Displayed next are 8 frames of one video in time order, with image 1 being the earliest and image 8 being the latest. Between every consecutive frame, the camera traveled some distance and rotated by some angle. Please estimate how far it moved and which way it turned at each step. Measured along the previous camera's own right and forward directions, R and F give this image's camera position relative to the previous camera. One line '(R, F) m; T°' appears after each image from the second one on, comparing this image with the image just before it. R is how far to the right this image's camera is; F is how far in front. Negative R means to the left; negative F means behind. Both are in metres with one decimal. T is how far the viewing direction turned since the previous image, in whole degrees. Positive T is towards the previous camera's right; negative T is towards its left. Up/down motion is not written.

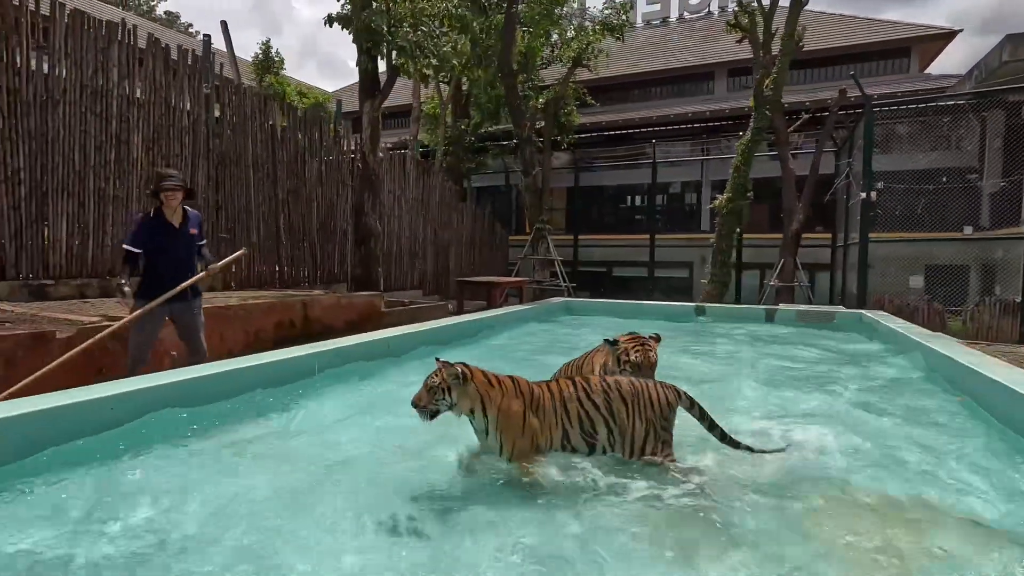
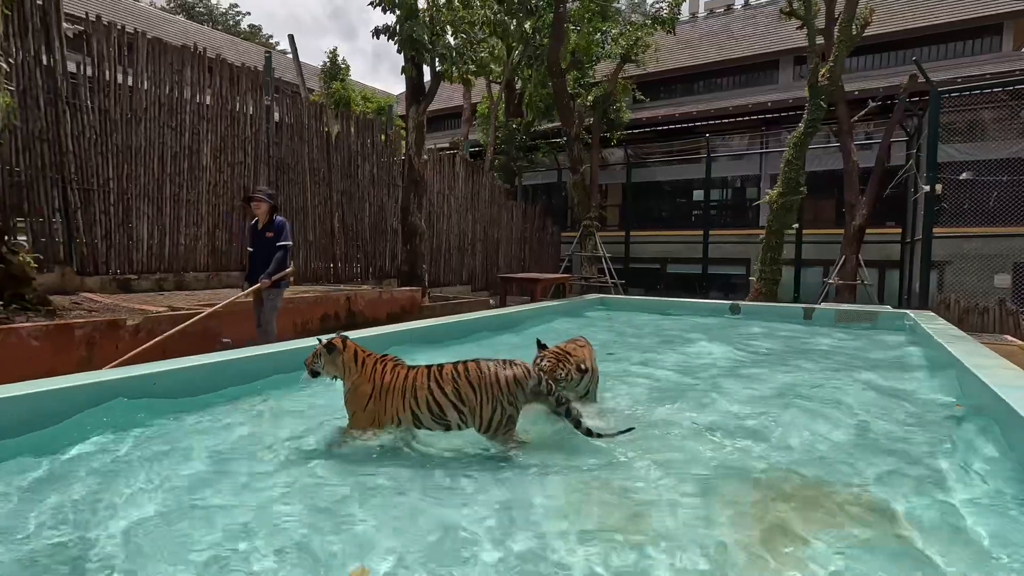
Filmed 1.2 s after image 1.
(+0.5, -0.2) m; -7°
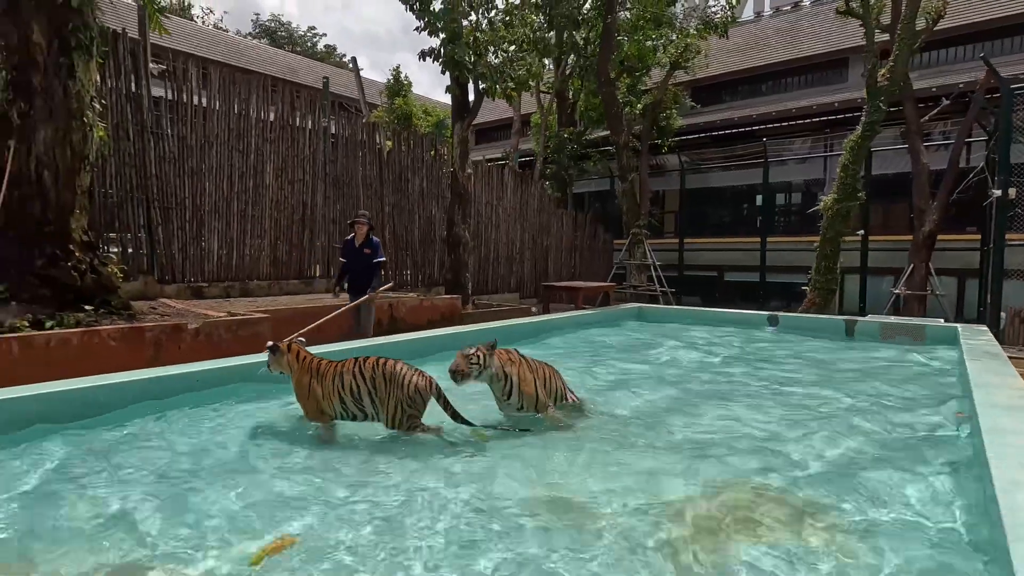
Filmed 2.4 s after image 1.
(+0.4, -0.2) m; -7°
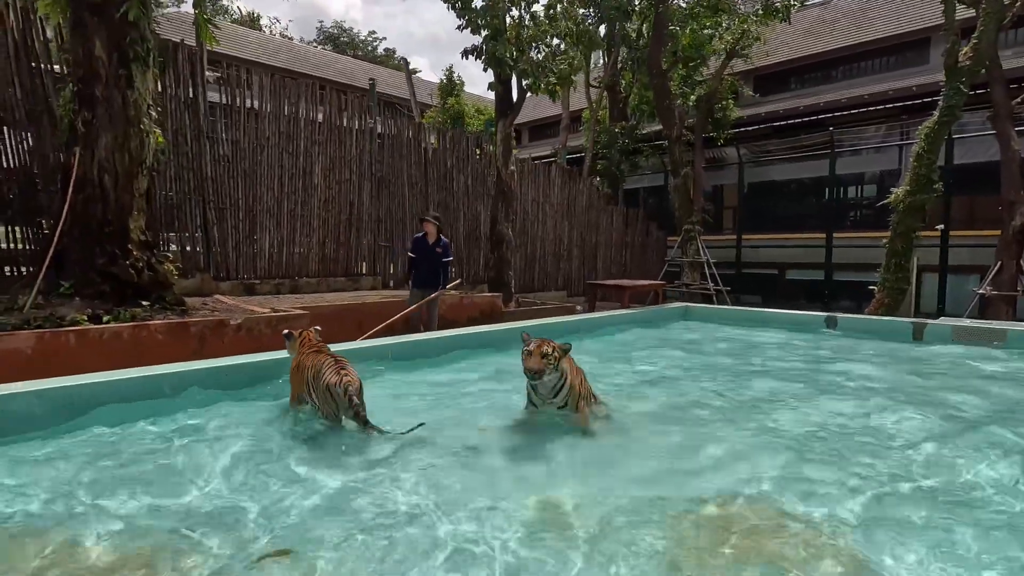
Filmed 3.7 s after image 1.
(+0.3, +0.1) m; -6°
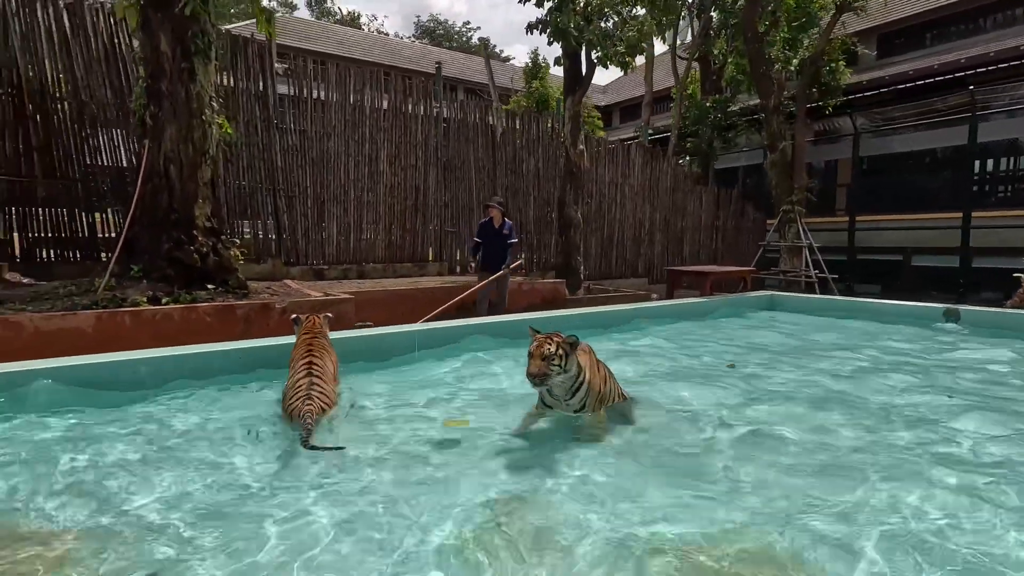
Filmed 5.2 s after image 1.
(+0.5, +0.4) m; -10°
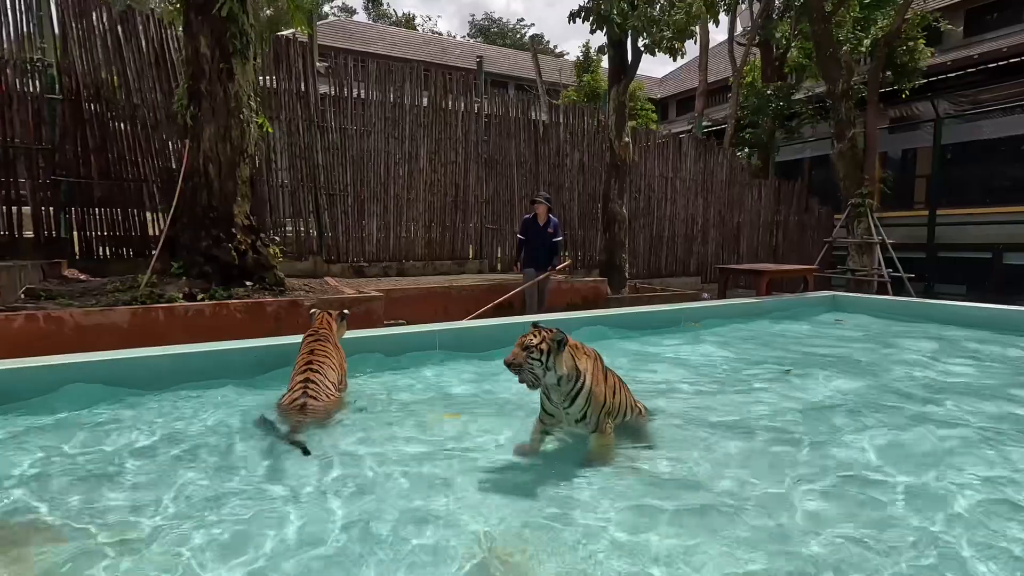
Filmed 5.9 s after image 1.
(+0.2, +0.2) m; -6°
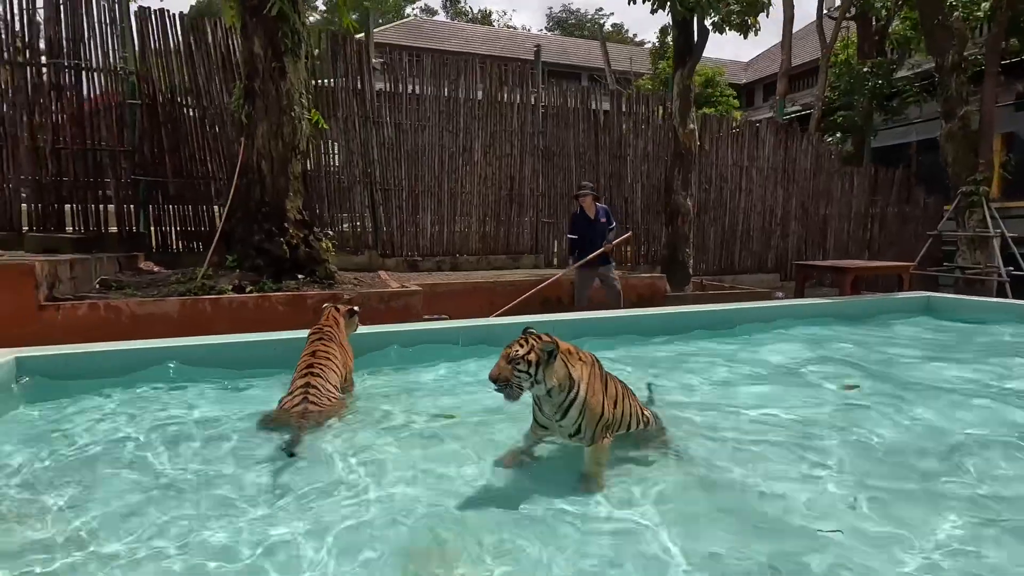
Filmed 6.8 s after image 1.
(+0.4, +0.2) m; -8°
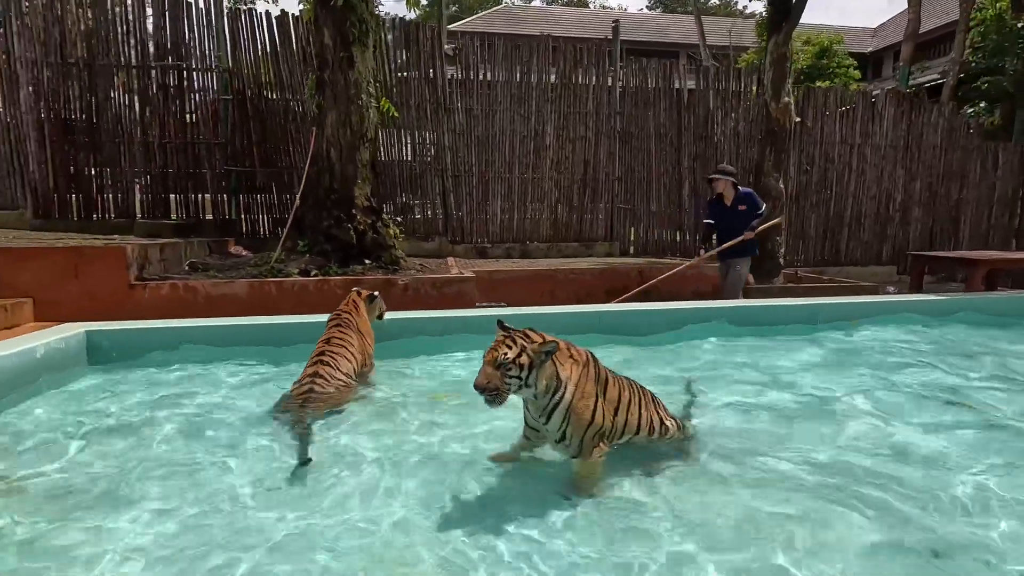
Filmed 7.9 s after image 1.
(+0.4, +0.2) m; -10°
